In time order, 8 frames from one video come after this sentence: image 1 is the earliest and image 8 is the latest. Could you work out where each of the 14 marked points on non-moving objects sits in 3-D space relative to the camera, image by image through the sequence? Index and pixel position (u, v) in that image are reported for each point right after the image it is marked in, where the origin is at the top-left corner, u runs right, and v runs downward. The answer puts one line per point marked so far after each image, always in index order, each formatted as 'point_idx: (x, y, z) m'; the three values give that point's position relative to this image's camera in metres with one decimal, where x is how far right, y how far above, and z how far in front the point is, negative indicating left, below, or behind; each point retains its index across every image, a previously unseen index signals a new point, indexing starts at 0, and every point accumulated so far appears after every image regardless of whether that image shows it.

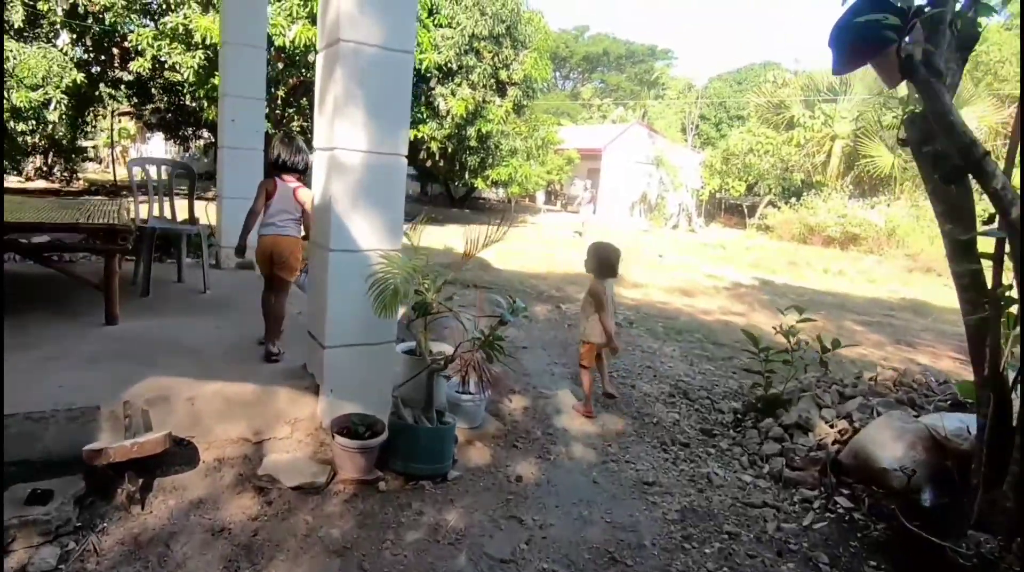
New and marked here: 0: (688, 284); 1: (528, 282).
0: (+3.3, 0.0, +10.8) m
1: (+0.2, +0.1, +9.3) m
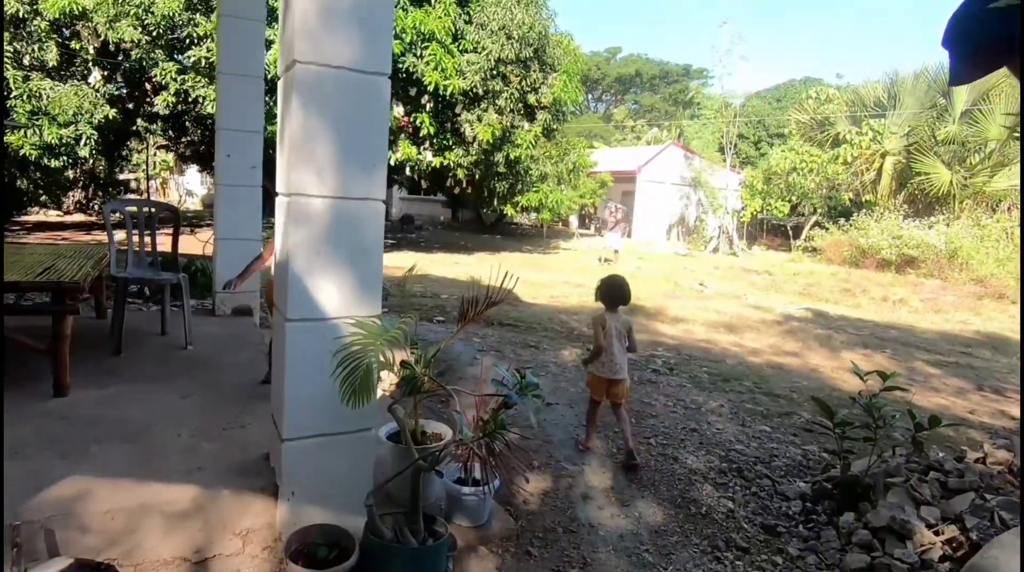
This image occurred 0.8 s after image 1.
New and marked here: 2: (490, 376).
0: (+3.8, -0.5, +10.0) m
1: (+0.7, -0.5, +8.7) m
2: (-0.2, -0.8, +4.9) m
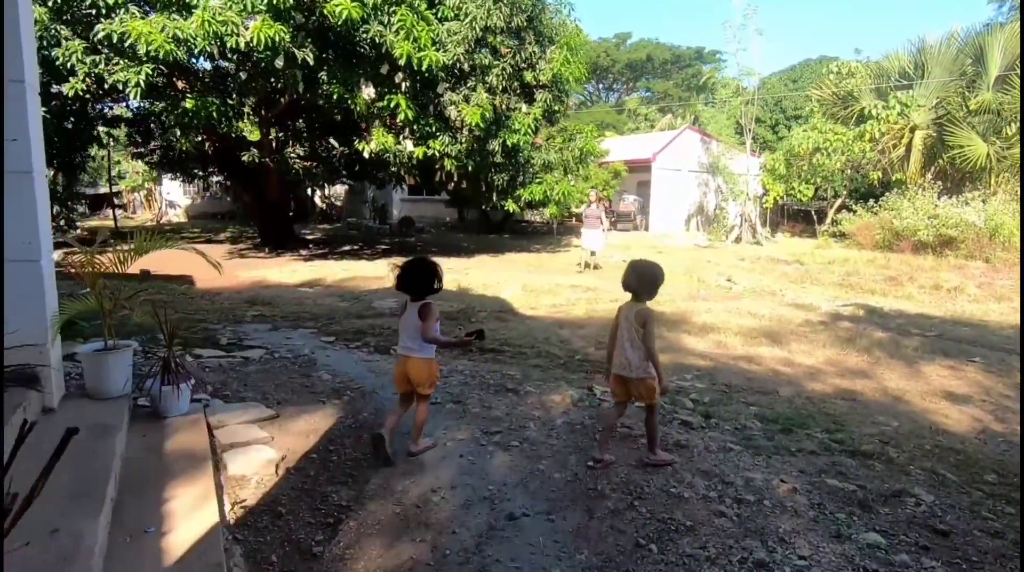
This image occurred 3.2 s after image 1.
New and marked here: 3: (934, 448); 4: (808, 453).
0: (+3.7, -0.5, +8.2) m
1: (+0.5, -0.6, +7.0) m
2: (-0.4, -0.9, +3.2) m
3: (+2.9, -1.1, +4.0) m
4: (+1.9, -1.1, +3.7) m
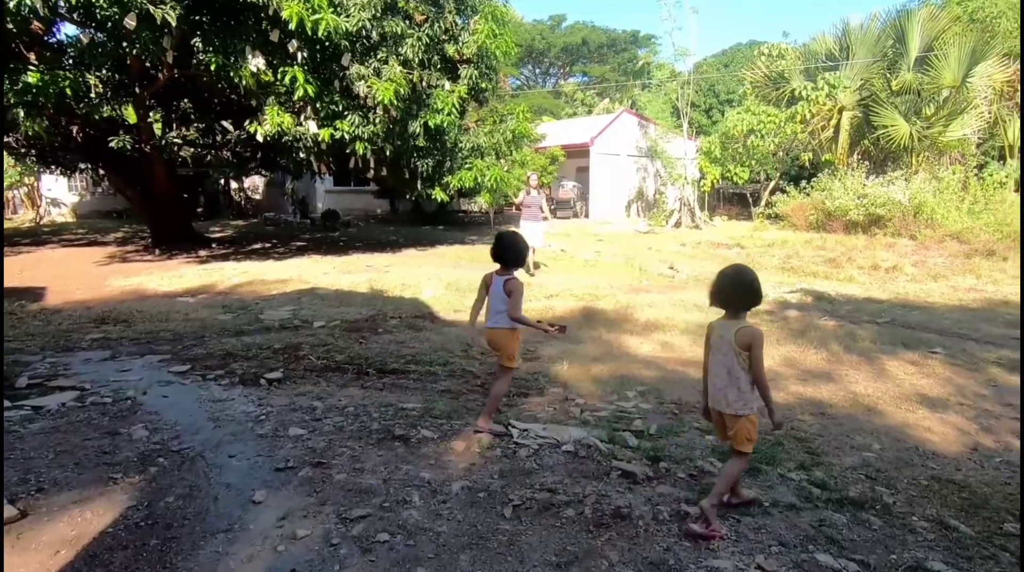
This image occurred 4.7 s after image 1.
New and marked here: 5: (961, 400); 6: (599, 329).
0: (+2.6, -0.3, +7.5) m
1: (-0.4, -0.6, +5.9) m
2: (-1.0, -1.1, +2.1) m
3: (+2.3, -1.1, +3.2) m
4: (+1.3, -1.1, +2.8) m
5: (+3.4, -0.9, +4.5) m
6: (+0.9, -0.5, +6.7) m
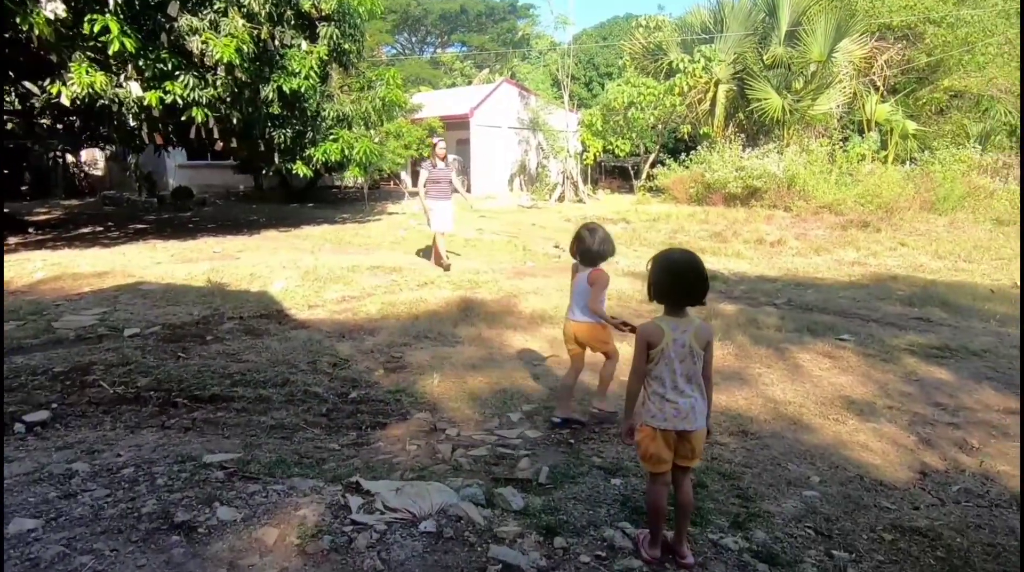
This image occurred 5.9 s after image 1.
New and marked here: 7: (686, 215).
0: (+1.3, -0.2, +6.7) m
1: (-1.5, -0.6, +4.8) m
2: (-1.4, -1.2, +0.9) m
3: (+1.6, -1.1, +2.5) m
4: (+0.7, -1.1, +2.0) m
5: (+2.5, -0.8, +4.0) m
6: (-0.3, -0.4, +5.7) m
7: (+4.5, +1.7, +14.2) m
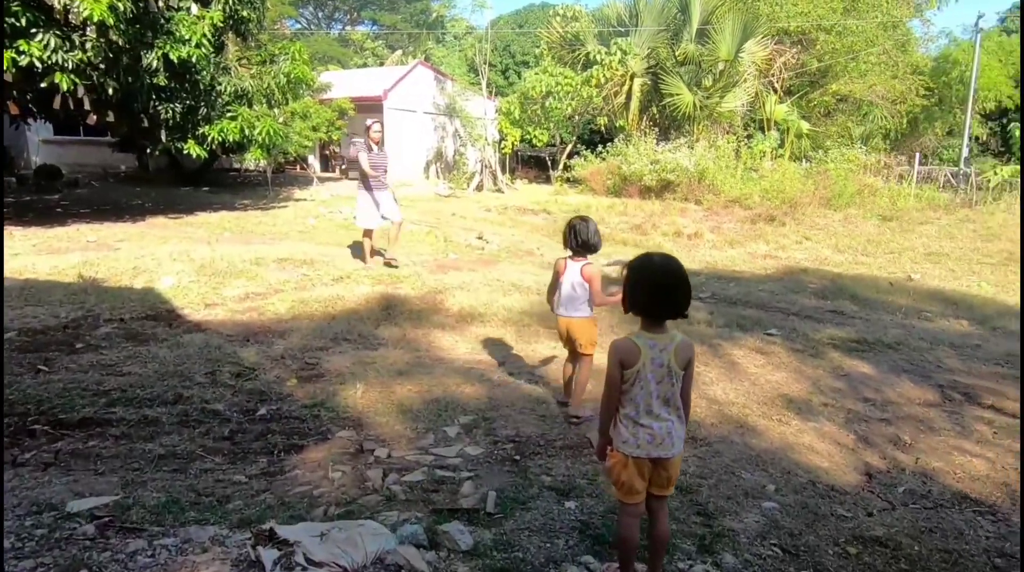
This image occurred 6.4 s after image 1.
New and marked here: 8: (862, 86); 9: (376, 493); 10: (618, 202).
0: (+0.4, -0.1, +6.5) m
1: (-2.0, -0.6, +4.2) m
2: (-1.3, -1.2, +0.4) m
3: (+1.4, -1.1, +2.4) m
4: (+0.6, -1.2, +1.8) m
5: (+2.1, -0.8, +4.0) m
6: (-1.0, -0.4, +5.3) m
7: (+2.5, +1.9, +14.4) m
8: (+10.3, +5.9, +17.2) m
9: (-0.6, -1.0, +2.7) m
10: (+2.7, +2.2, +15.0) m
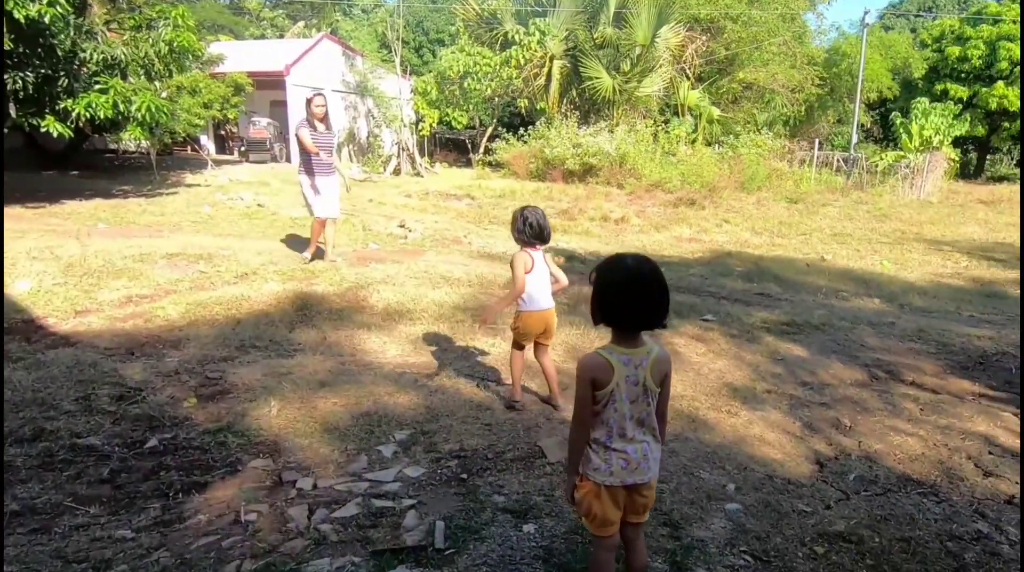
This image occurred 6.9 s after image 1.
0: (-0.3, 0.0, +6.2) m
1: (-2.4, -0.6, +3.5) m
2: (-1.2, -1.3, -0.1) m
3: (+1.2, -1.1, +2.3) m
4: (+0.5, -1.2, +1.6) m
5: (+1.7, -0.7, +4.0) m
6: (-1.6, -0.3, +4.8) m
7: (+0.6, +2.3, +14.2) m
8: (+7.9, +6.6, +18.0) m
9: (-0.8, -1.0, +2.3) m
10: (+0.7, +2.6, +14.9) m
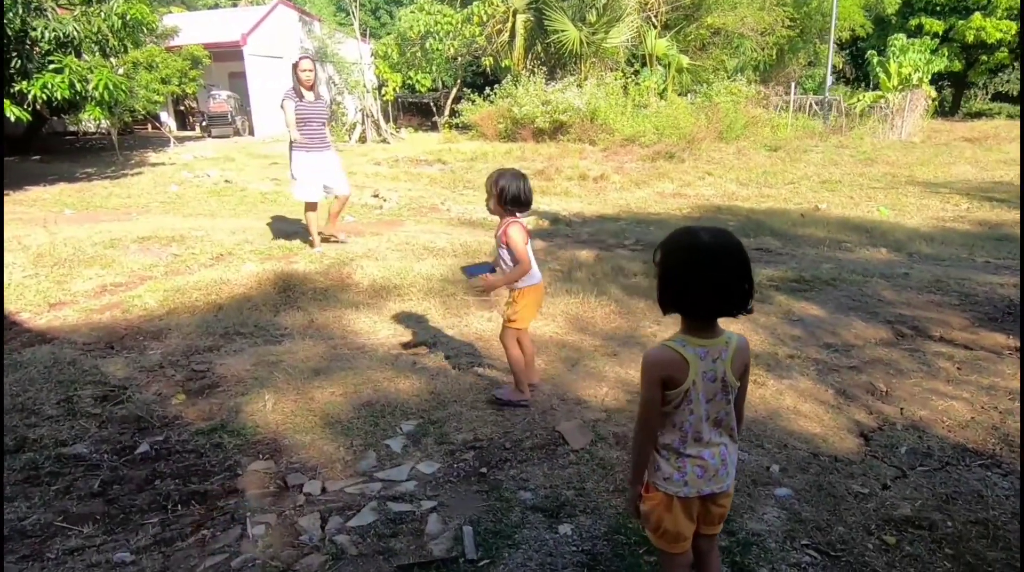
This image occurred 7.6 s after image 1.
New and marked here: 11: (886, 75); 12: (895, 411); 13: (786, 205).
0: (-0.4, +0.3, +5.9) m
1: (-2.3, -0.6, +3.2) m
2: (-1.0, -1.5, -0.3) m
3: (+1.4, -0.9, +2.1) m
4: (+0.7, -1.1, +1.4) m
5: (+1.7, -0.4, +3.8) m
6: (-1.6, -0.2, +4.5) m
7: (+0.1, +3.1, +13.7) m
8: (+7.0, +8.1, +17.5) m
9: (-0.7, -1.0, +2.1) m
10: (+0.2, +3.4, +14.4) m
11: (+10.8, +6.0, +16.7) m
12: (+2.0, -0.6, +3.0) m
13: (+4.0, +1.2, +8.4) m
